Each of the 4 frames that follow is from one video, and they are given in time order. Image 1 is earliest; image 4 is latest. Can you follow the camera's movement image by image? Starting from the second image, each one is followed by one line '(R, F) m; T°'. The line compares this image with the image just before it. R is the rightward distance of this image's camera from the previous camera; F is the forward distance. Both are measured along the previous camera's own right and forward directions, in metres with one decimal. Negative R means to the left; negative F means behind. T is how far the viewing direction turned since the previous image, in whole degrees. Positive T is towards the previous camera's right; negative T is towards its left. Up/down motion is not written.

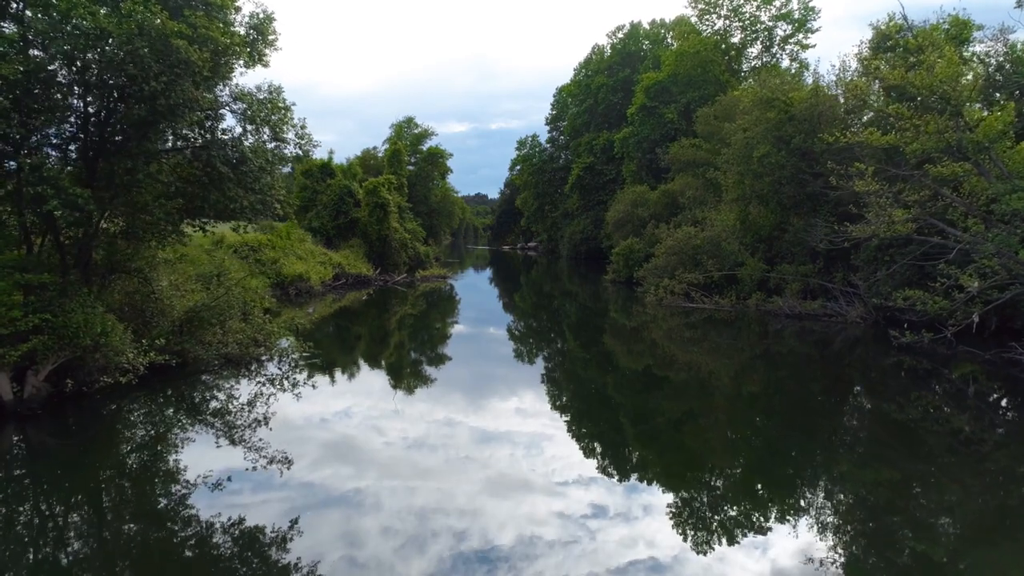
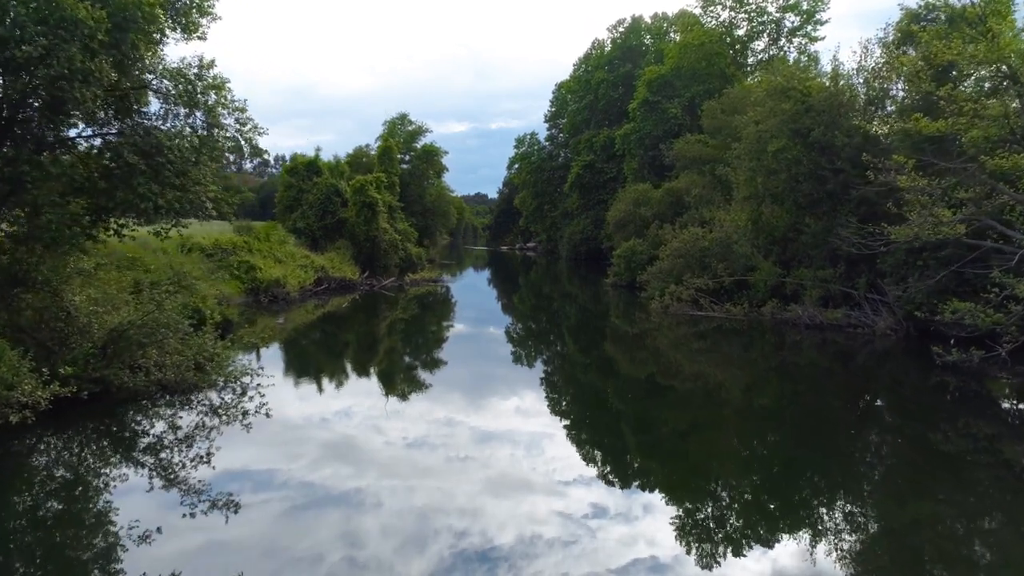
(+0.1, +0.6) m; 0°
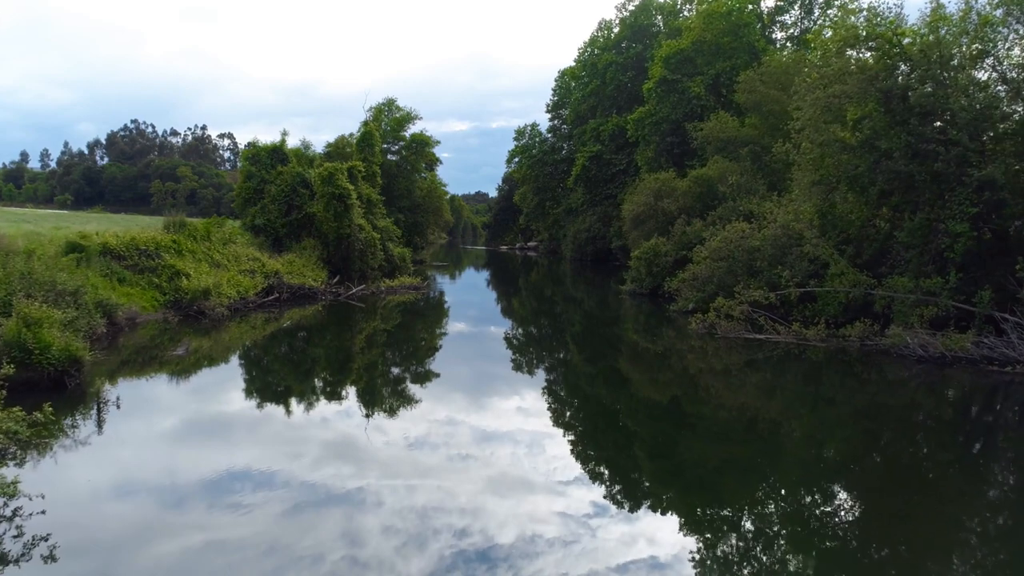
(0.0, +1.8) m; 0°
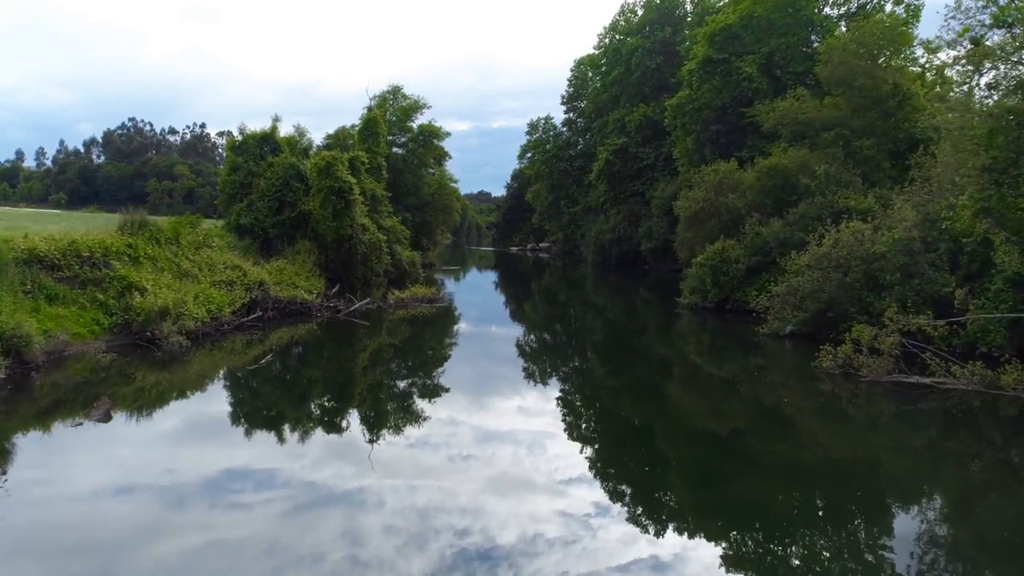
(-0.4, +1.5) m; 0°
